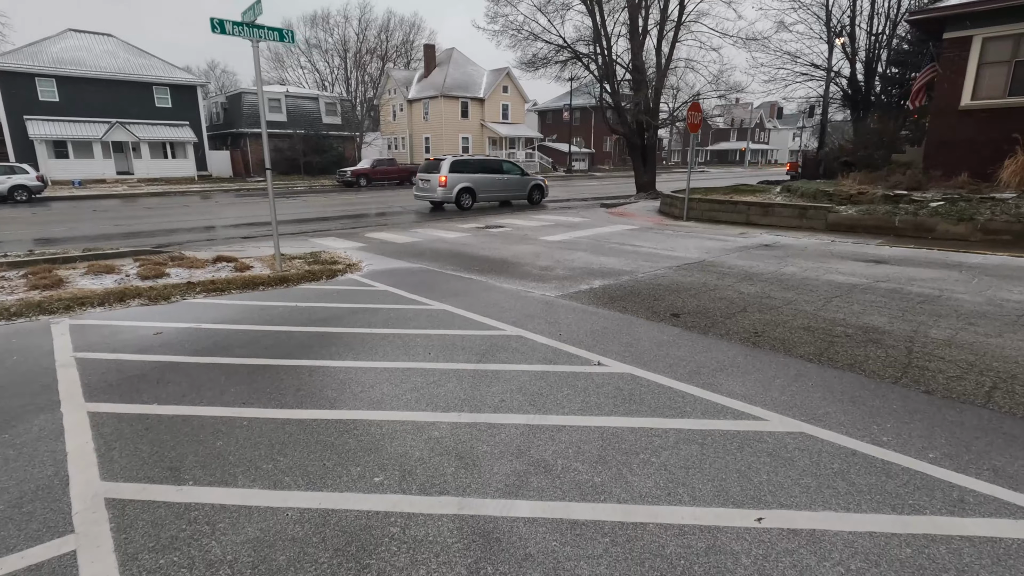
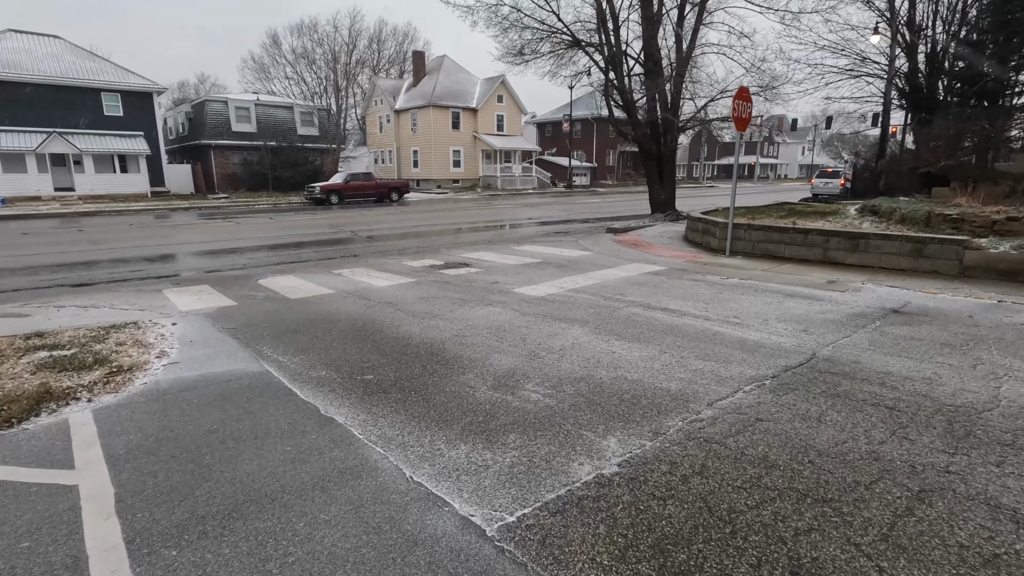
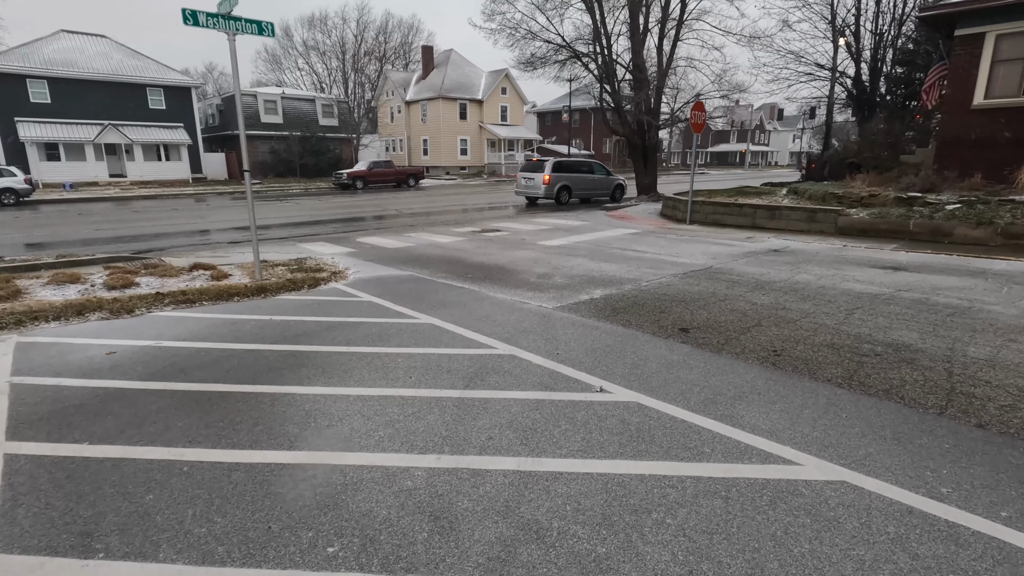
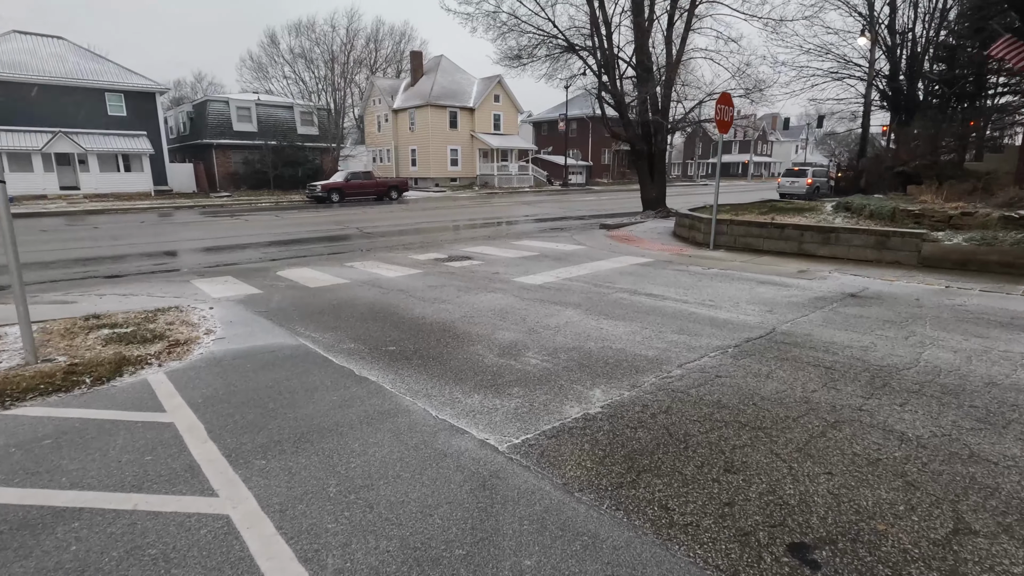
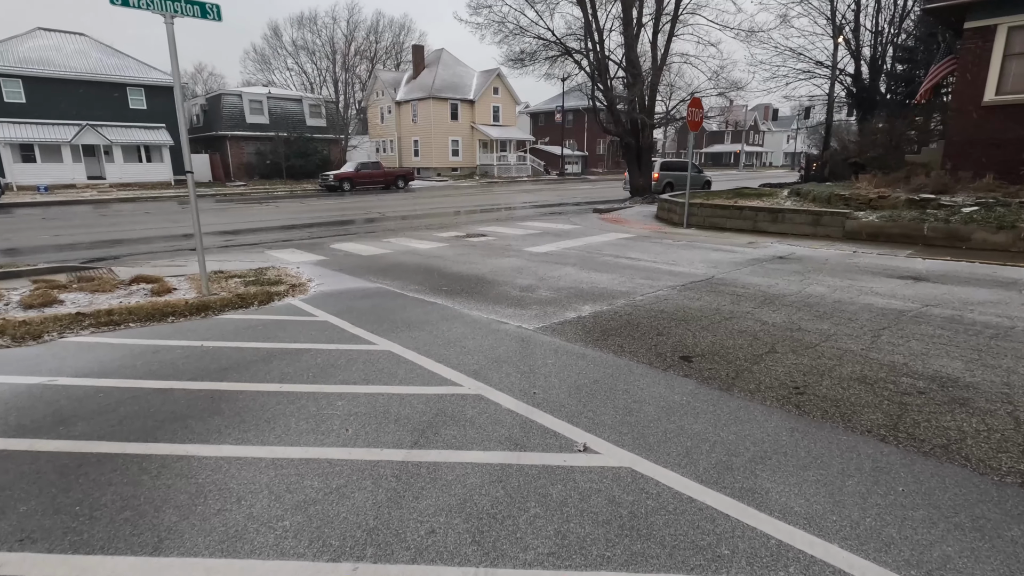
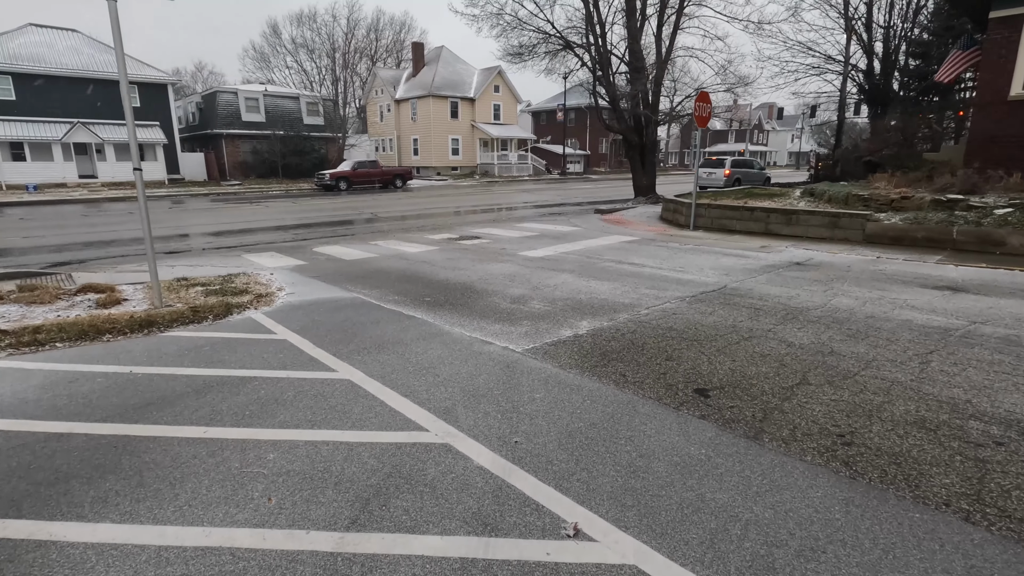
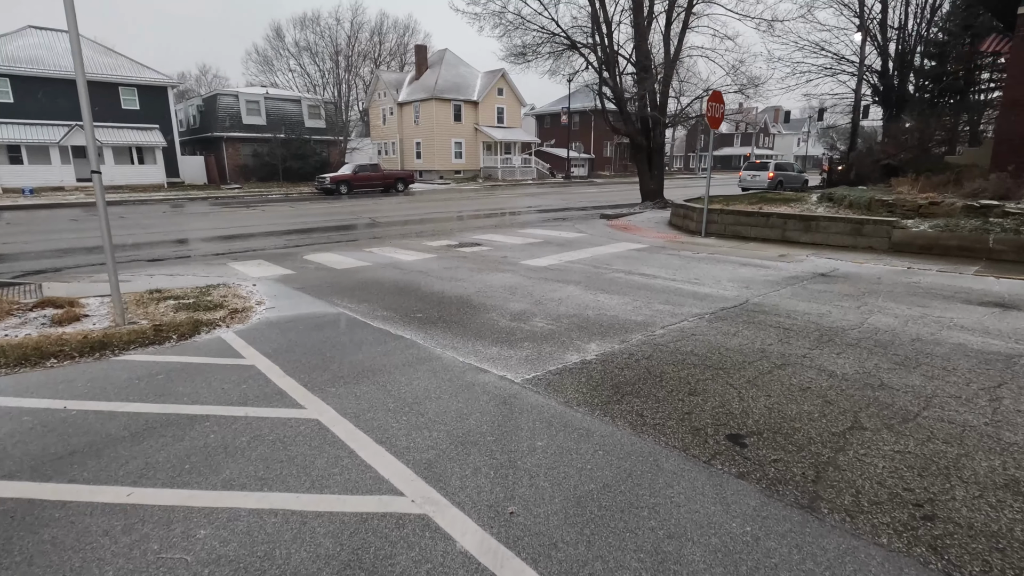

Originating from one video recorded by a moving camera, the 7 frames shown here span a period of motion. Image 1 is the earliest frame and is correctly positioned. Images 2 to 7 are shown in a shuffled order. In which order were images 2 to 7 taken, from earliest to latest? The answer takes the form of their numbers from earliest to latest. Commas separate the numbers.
3, 5, 6, 7, 4, 2
